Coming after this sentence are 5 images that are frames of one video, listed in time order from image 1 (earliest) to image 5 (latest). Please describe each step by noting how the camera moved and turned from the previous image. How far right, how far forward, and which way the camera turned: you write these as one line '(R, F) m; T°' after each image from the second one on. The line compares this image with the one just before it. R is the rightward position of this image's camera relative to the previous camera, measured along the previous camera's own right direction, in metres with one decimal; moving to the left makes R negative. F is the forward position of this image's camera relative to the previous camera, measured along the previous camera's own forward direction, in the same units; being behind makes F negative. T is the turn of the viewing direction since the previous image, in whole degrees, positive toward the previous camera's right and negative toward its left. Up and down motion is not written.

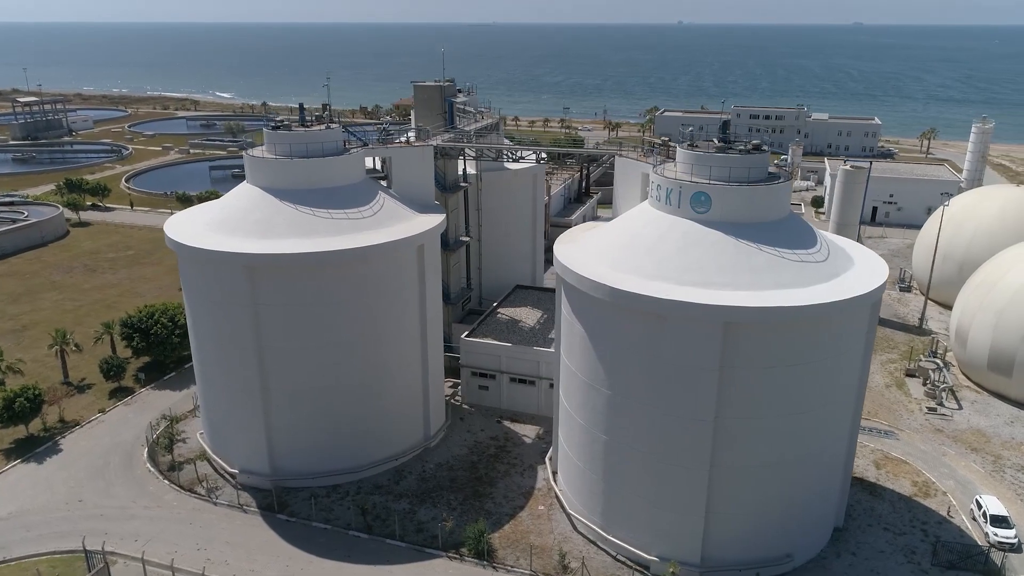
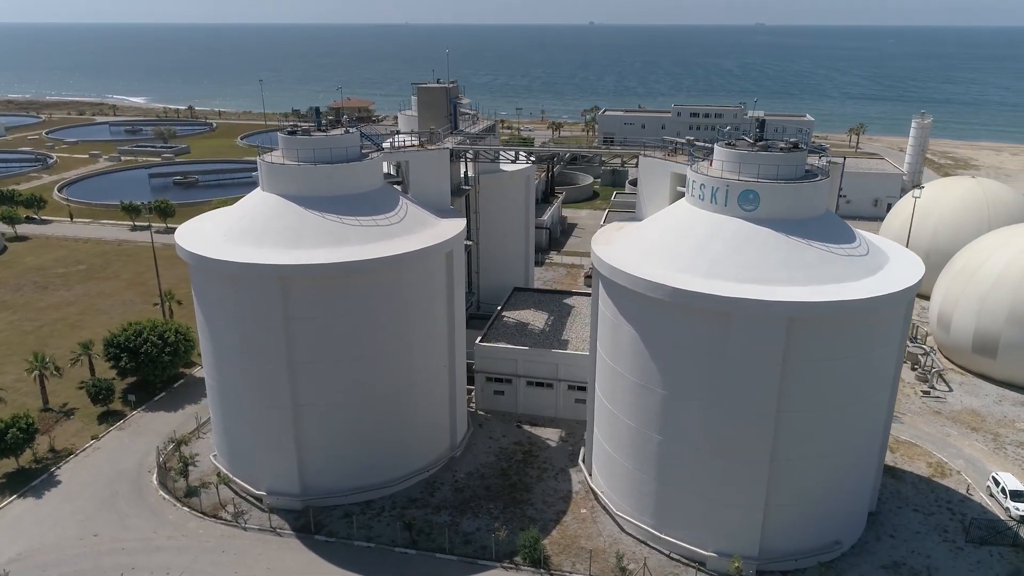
(-3.4, +0.5) m; +6°
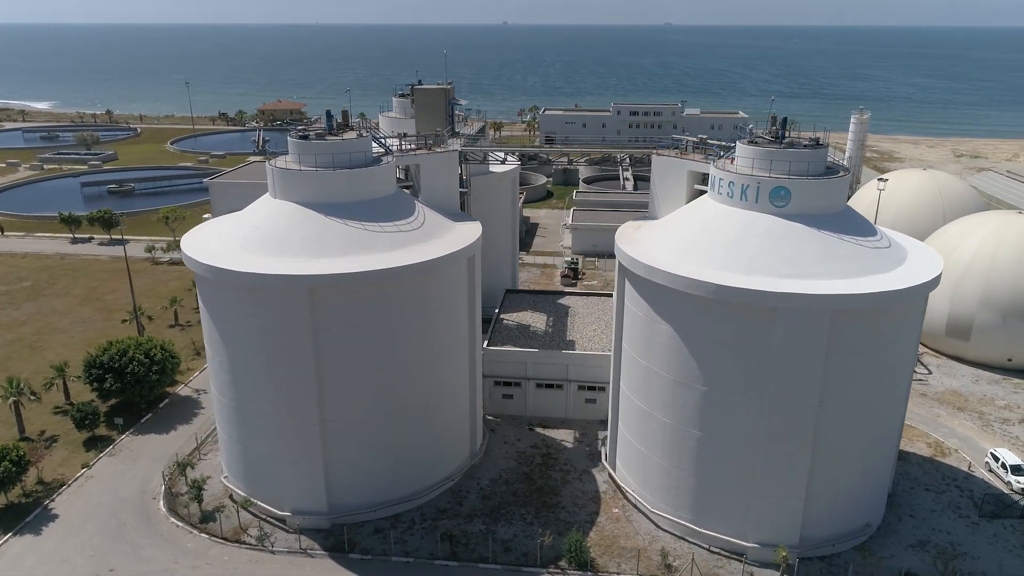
(-3.1, +0.4) m; +6°
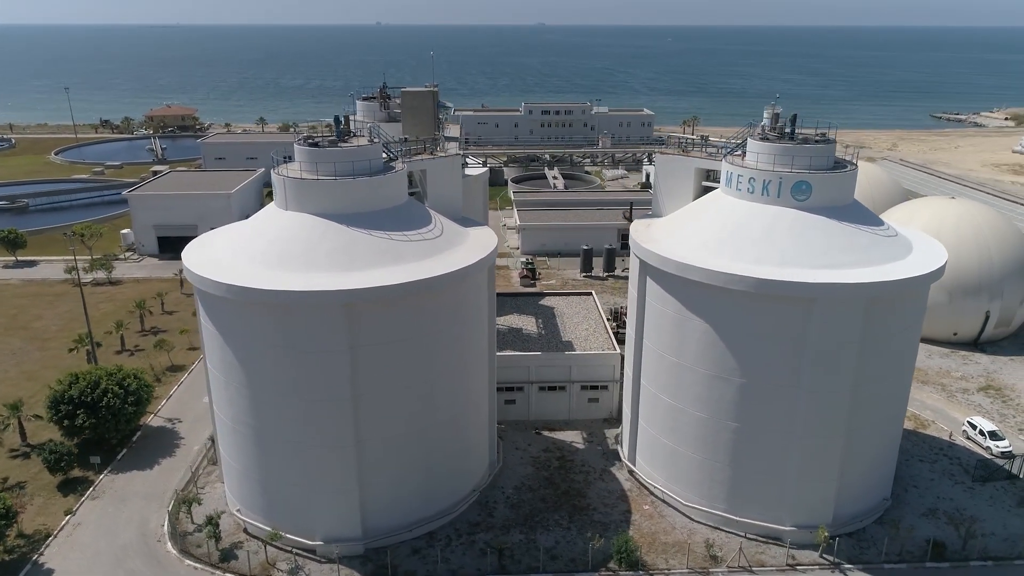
(-4.0, +0.6) m; +8°
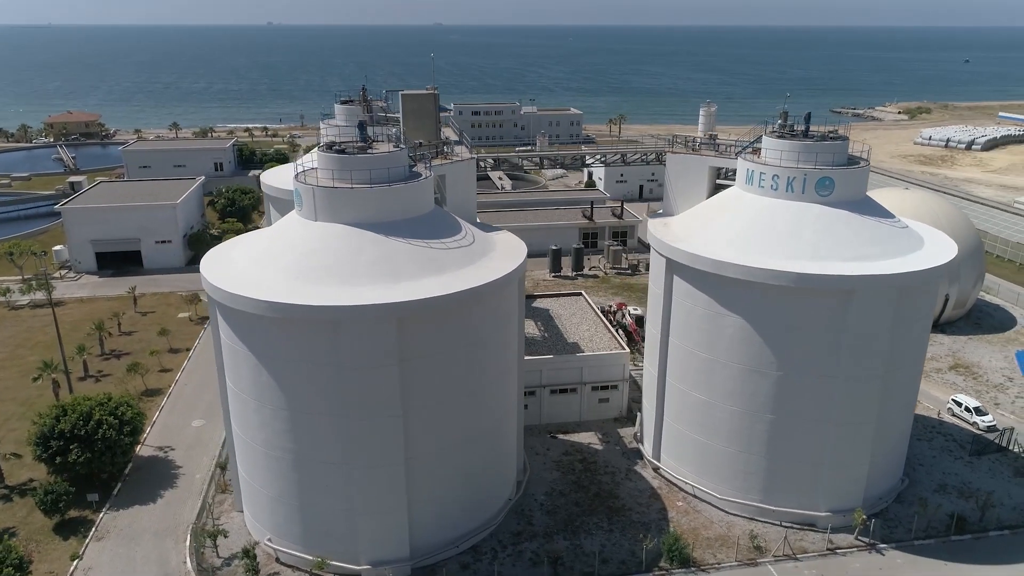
(-3.6, +0.6) m; +7°
